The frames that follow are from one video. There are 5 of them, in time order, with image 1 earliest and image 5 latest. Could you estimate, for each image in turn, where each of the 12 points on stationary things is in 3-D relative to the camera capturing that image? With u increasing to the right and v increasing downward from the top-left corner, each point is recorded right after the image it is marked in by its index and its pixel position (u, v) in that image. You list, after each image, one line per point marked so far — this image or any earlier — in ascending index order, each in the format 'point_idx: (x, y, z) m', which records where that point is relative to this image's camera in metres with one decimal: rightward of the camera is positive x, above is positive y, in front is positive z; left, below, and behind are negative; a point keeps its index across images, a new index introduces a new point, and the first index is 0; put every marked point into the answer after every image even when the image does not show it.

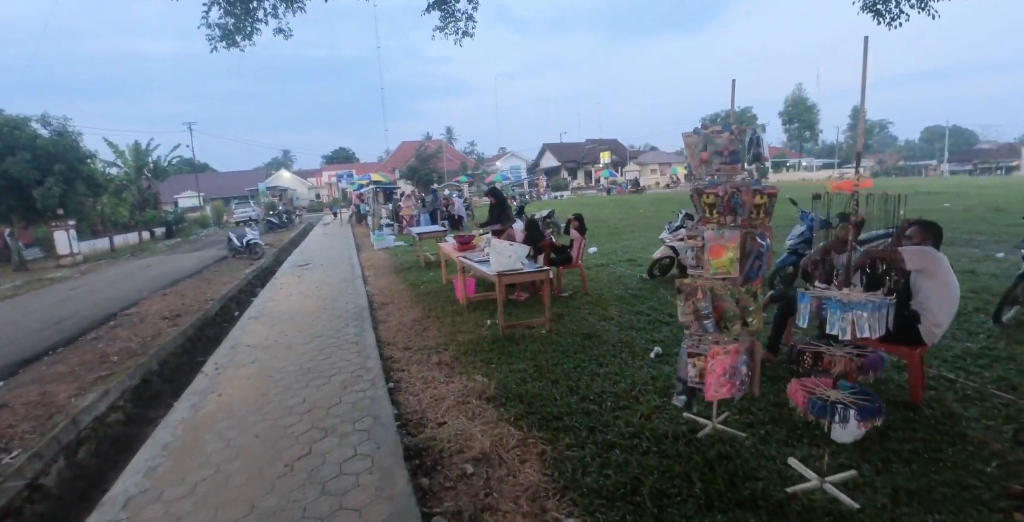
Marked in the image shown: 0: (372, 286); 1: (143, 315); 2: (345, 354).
0: (-2.3, -0.4, +7.3) m
1: (-5.7, -0.9, +7.1) m
2: (-1.6, -0.9, +4.4) m
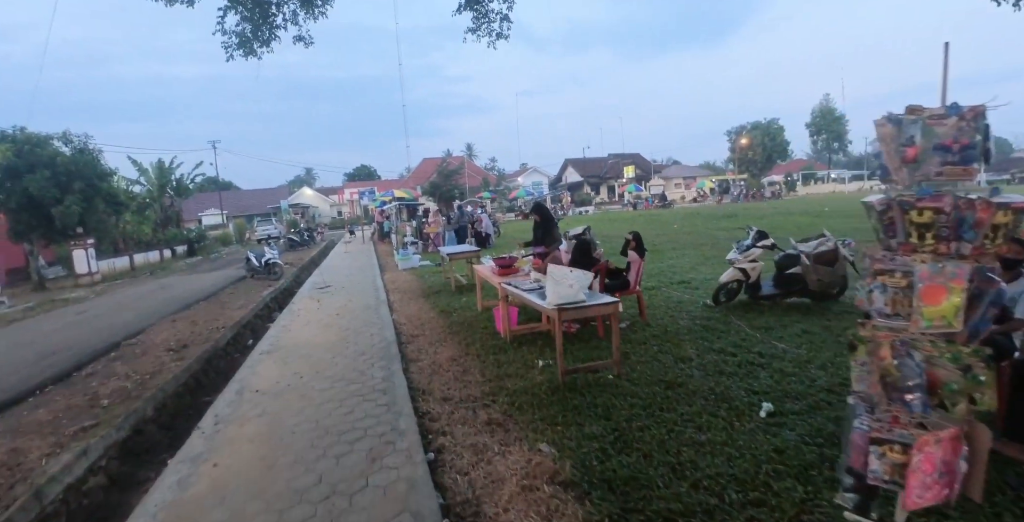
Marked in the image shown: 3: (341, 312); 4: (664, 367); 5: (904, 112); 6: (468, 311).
0: (-1.6, -0.8, +6.5) m
1: (-5.1, -1.2, +6.4) m
2: (-1.1, -1.1, +3.5) m
3: (-2.5, -0.7, +6.7) m
4: (+1.4, -1.0, +4.2) m
5: (+1.7, +0.7, +2.0) m
6: (-0.6, -0.7, +6.3) m
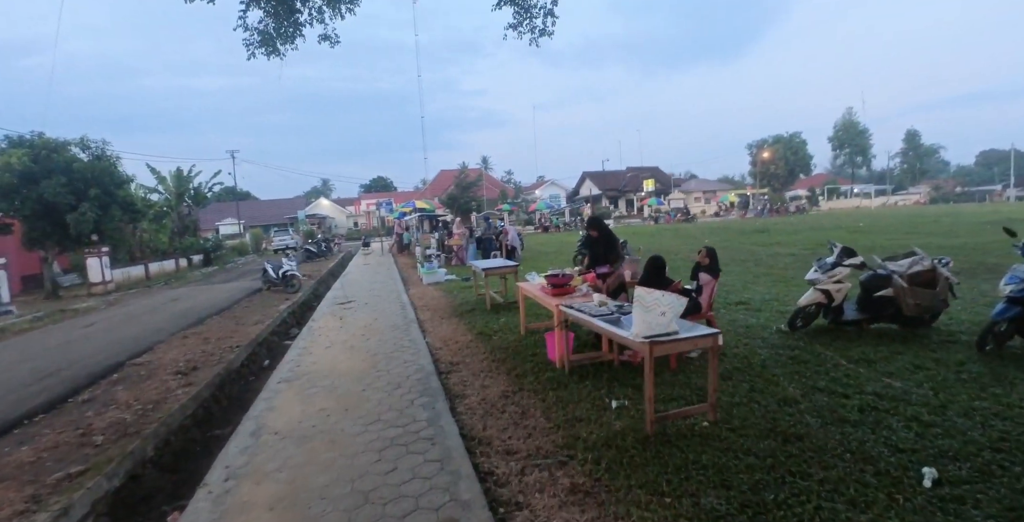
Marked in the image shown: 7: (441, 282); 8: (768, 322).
0: (-1.0, -0.9, +5.8) m
1: (-4.5, -1.3, +5.7) m
2: (-0.6, -1.3, +2.8) m
3: (-1.9, -0.9, +6.1) m
4: (+2.0, -1.2, +3.5) m
5: (+2.2, +0.6, +1.2) m
6: (0.0, -0.9, +5.6) m
7: (-1.6, -0.5, +10.2) m
8: (+3.5, -0.8, +6.2) m
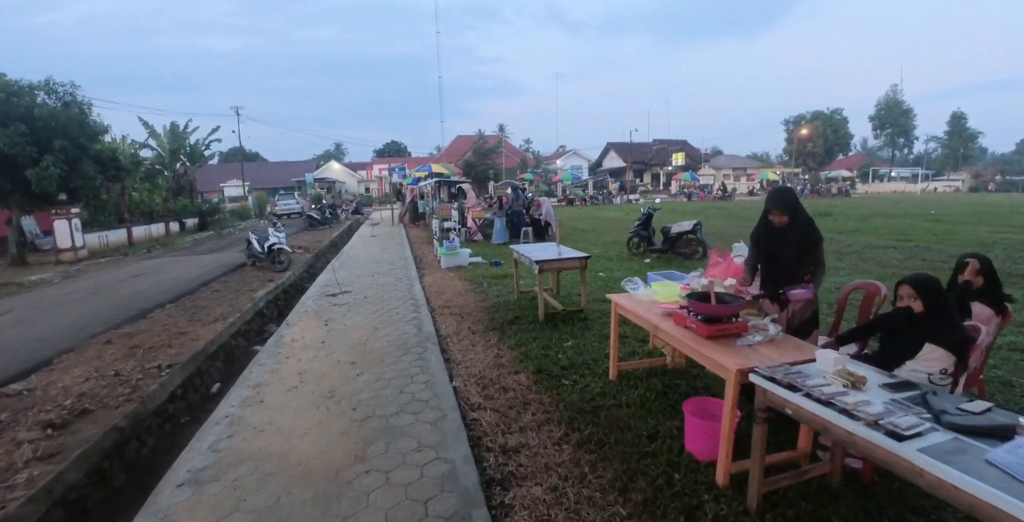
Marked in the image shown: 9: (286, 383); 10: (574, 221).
0: (-0.4, -0.9, +3.6) m
1: (-3.9, -1.1, +3.7) m
2: (0.0, -1.4, +0.7) m
3: (-1.3, -0.8, +3.9) m
4: (+2.5, -1.3, +1.2) m
5: (+2.8, +0.2, -1.1) m
6: (+0.6, -0.9, +3.4) m
7: (-0.9, -0.1, +8.0) m
8: (+4.1, -0.9, +3.9) m
9: (-1.7, -0.9, +3.5) m
10: (+2.1, +1.3, +15.4) m
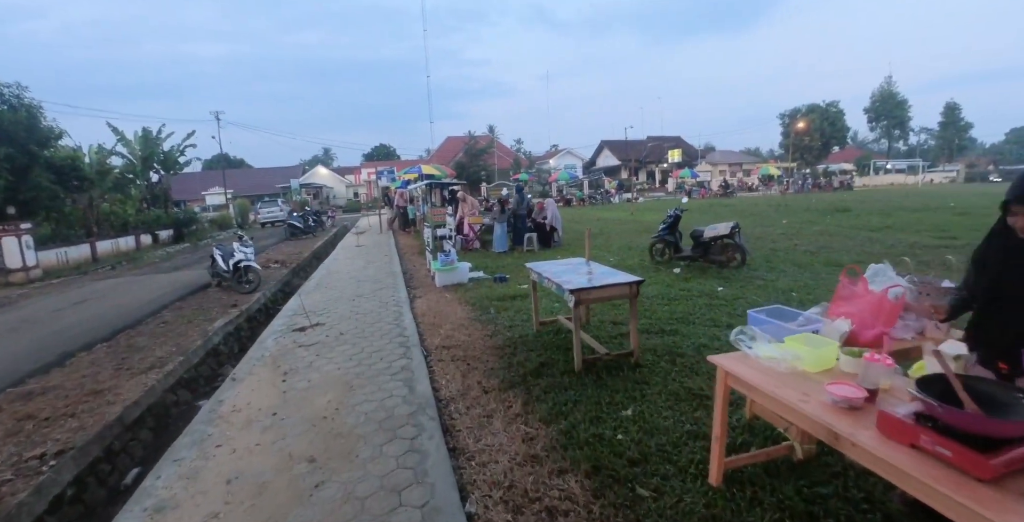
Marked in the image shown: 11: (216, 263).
0: (-0.2, -1.1, +2.4) m
1: (-3.7, -1.5, +2.4) m
2: (+0.3, -1.6, -0.6) m
3: (-1.1, -1.1, +2.6) m
4: (+2.8, -1.5, 0.0) m
5: (+3.0, +0.1, -2.3) m
6: (+0.8, -1.1, +2.2) m
7: (-0.7, -0.4, +6.7) m
8: (+4.3, -1.0, +2.8) m
9: (-1.5, -1.2, +2.2) m
10: (+2.0, +1.1, +14.2) m
11: (-5.4, 0.0, +8.2) m
